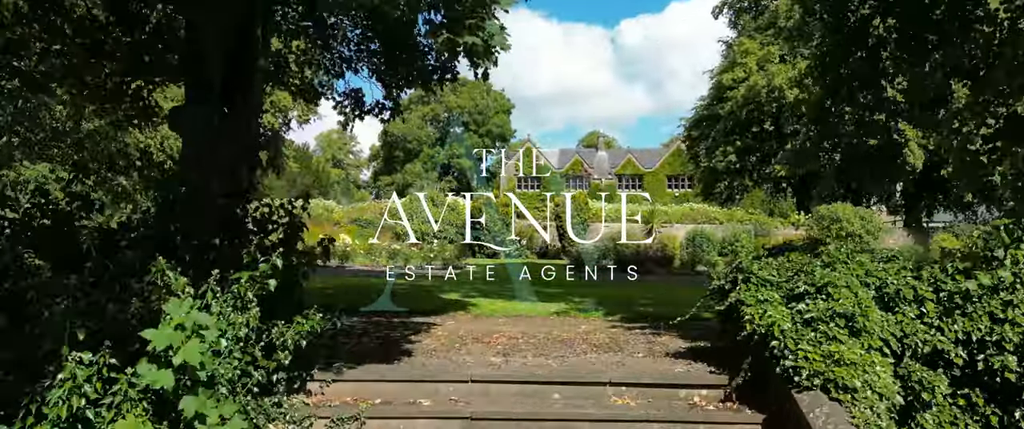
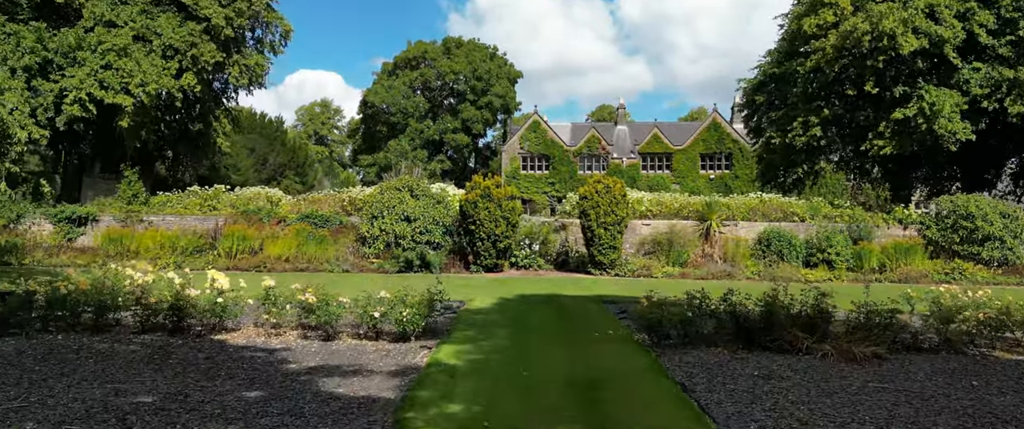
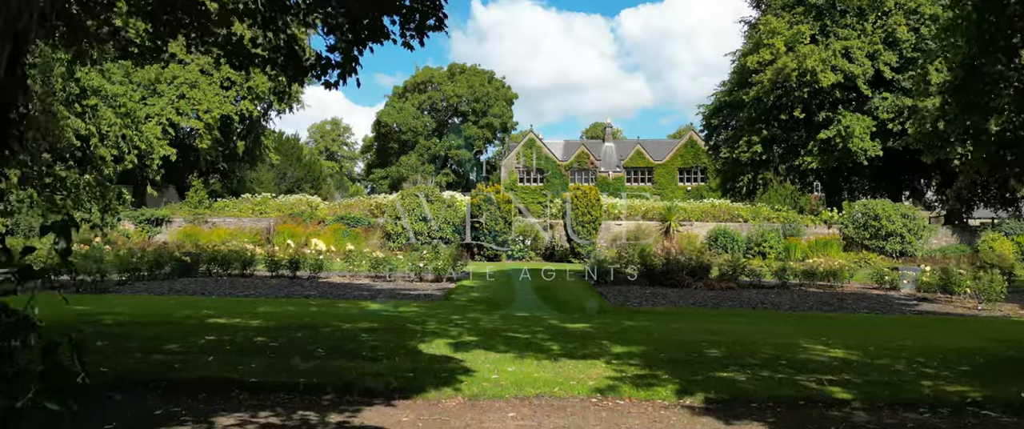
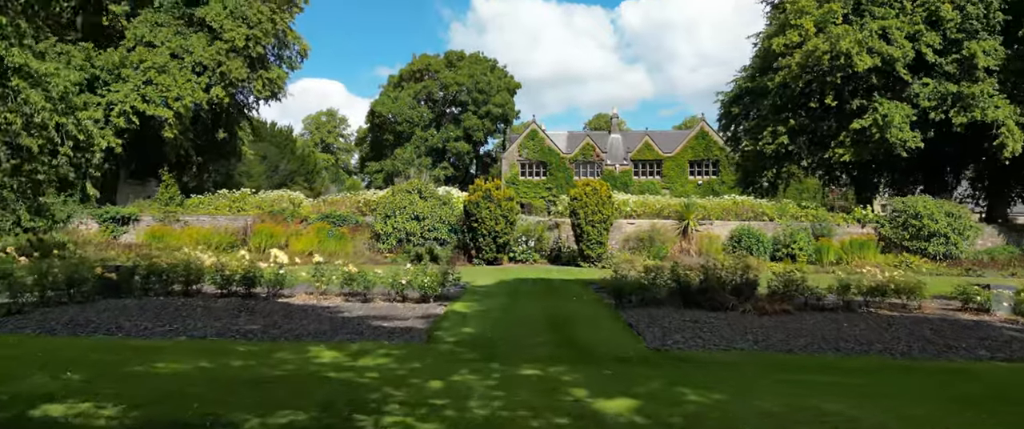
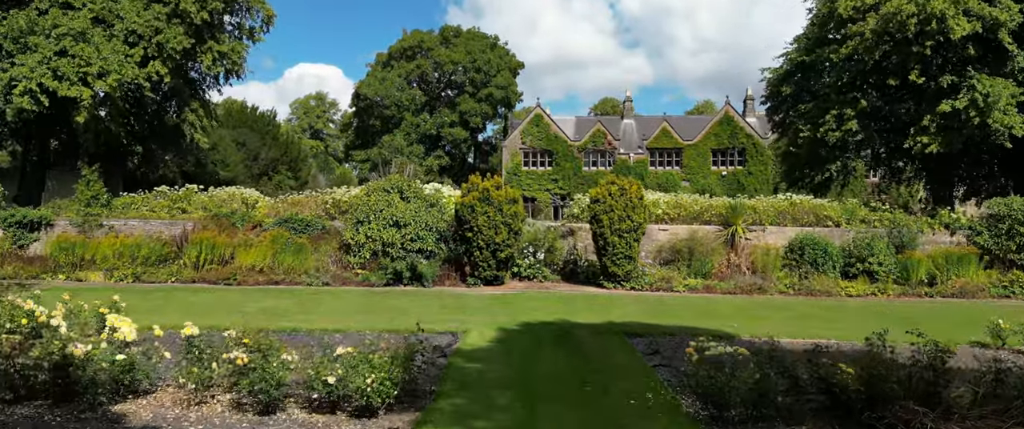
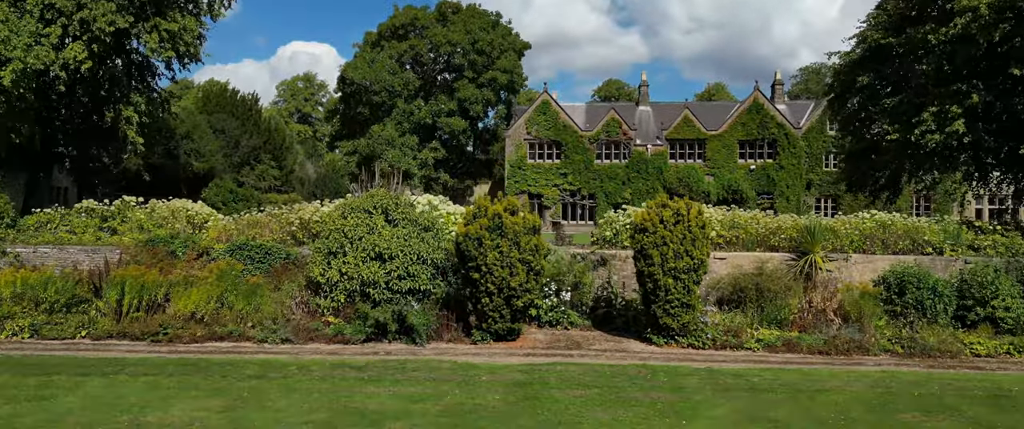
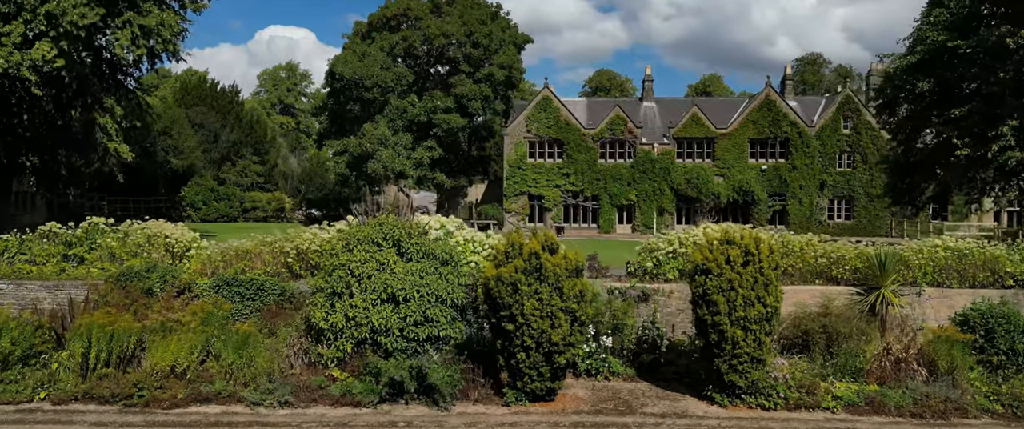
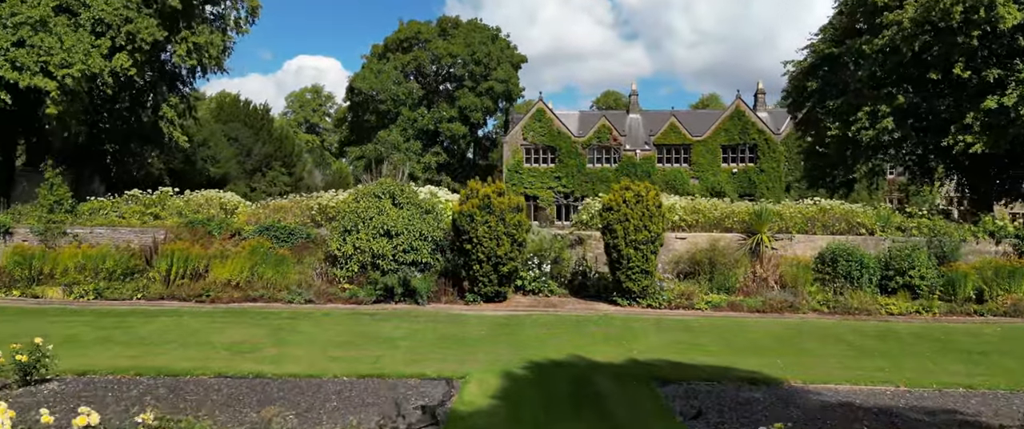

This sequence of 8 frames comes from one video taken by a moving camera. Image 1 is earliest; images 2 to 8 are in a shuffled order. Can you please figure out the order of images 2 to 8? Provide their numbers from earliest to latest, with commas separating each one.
3, 4, 2, 5, 8, 6, 7
